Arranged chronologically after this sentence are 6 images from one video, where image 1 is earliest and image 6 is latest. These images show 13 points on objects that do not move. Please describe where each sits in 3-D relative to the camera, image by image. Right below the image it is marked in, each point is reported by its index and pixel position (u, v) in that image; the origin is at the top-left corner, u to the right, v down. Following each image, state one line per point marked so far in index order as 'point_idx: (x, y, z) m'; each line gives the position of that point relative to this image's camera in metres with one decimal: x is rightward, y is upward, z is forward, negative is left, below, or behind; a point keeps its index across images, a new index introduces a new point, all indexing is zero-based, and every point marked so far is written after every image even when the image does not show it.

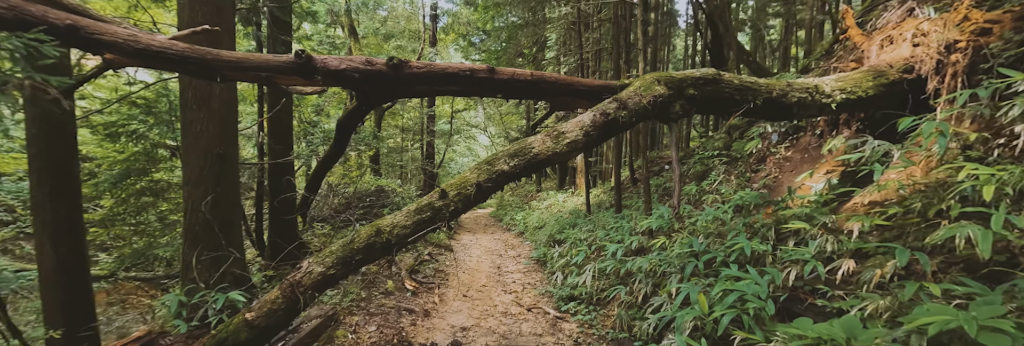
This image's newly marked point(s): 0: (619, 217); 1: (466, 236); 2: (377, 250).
0: (+2.0, -0.8, +7.5) m
1: (-1.4, -1.9, +12.5) m
2: (-0.9, -0.5, +2.6) m
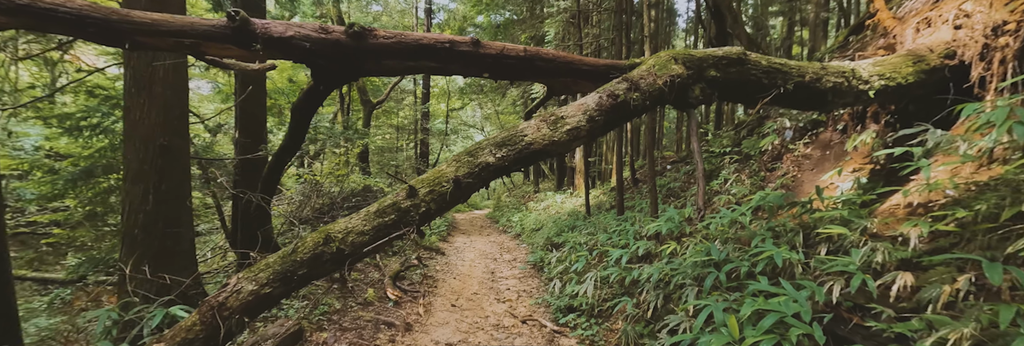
0: (+1.9, -0.8, +7.0) m
1: (-1.5, -1.9, +12.0) m
2: (-1.0, -0.5, +2.1) m
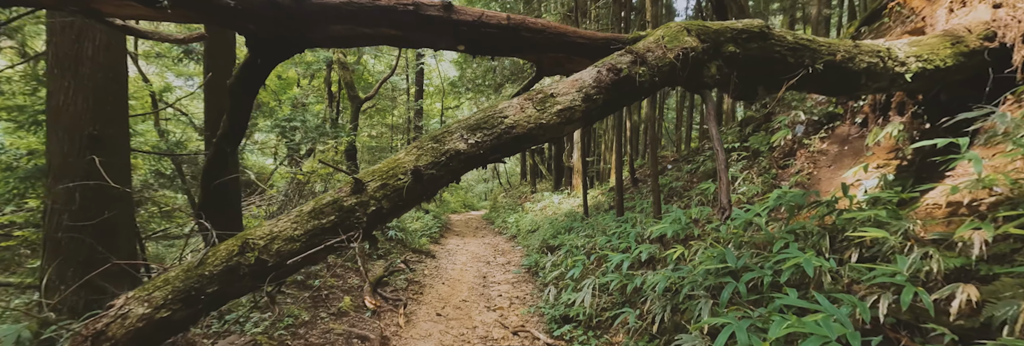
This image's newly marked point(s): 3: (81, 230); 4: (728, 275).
0: (+1.7, -0.8, +6.5) m
1: (-1.7, -1.9, +11.5) m
2: (-1.1, -0.4, +1.6) m
3: (-3.1, -0.4, +3.0) m
4: (+1.6, -0.8, +3.0) m
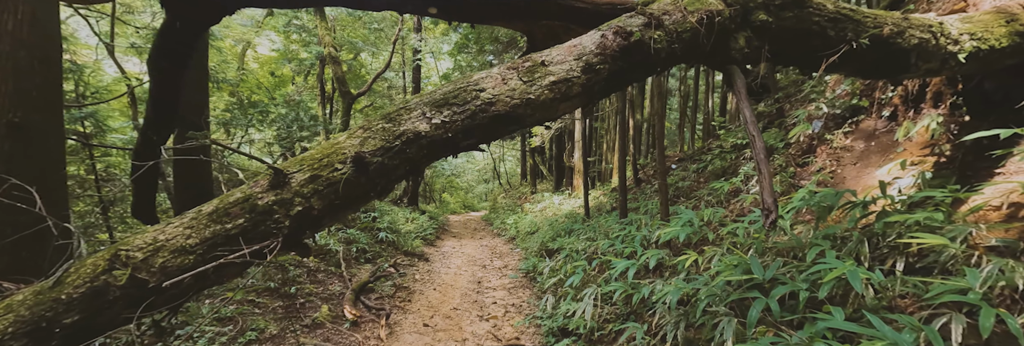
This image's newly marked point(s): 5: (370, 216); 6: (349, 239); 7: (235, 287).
0: (+1.7, -0.7, +6.1) m
1: (-1.7, -1.9, +11.1) m
2: (-1.2, -0.4, +1.2) m
3: (-3.2, -0.4, +2.5) m
4: (+1.5, -0.7, +2.6) m
5: (-2.9, -0.9, +8.4) m
6: (-2.7, -1.1, +6.8) m
7: (-2.9, -1.2, +4.3) m
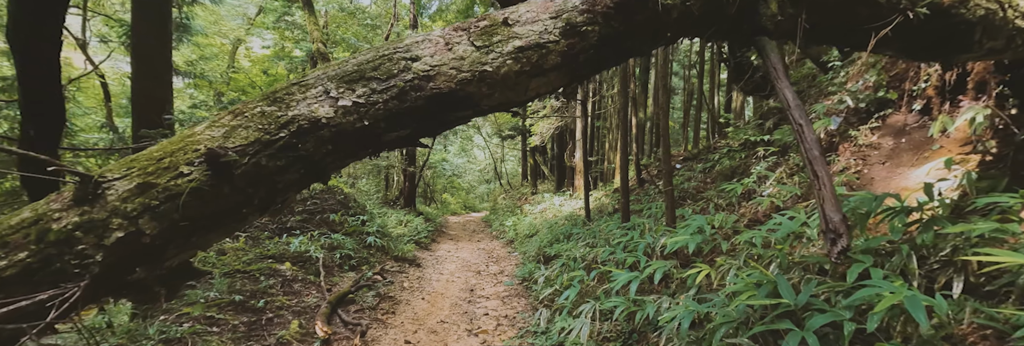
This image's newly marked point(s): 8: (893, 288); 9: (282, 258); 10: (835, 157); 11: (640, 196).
0: (+1.6, -0.7, +5.6) m
1: (-1.8, -1.9, +10.6) m
2: (-1.3, -0.4, +0.8) m
3: (-3.3, -0.4, +2.1) m
4: (+1.4, -0.7, +2.1) m
5: (-3.0, -0.9, +8.0) m
6: (-2.8, -1.1, +6.4) m
7: (-3.0, -1.2, +3.9) m
8: (+1.7, -0.5, +1.8) m
9: (-3.1, -1.1, +5.5) m
10: (+3.5, +0.2, +4.5) m
11: (+2.8, -0.5, +9.0) m
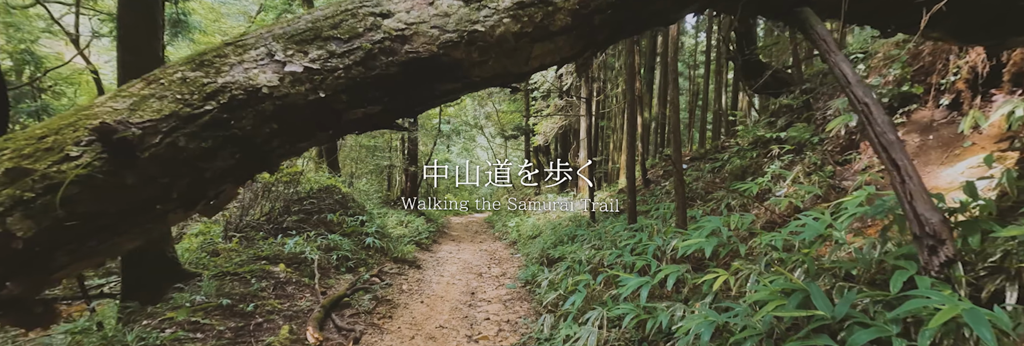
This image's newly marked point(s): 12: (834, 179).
0: (+1.6, -0.7, +5.4) m
1: (-1.7, -1.9, +10.4) m
2: (-1.3, -0.4, +0.6) m
3: (-3.3, -0.4, +1.9) m
4: (+1.4, -0.7, +1.9) m
5: (-2.9, -0.9, +7.8) m
6: (-2.8, -1.1, +6.2) m
7: (-3.0, -1.2, +3.7) m
8: (+1.7, -0.5, +1.6) m
9: (-3.1, -1.1, +5.3) m
10: (+3.5, +0.2, +4.2) m
11: (+2.9, -0.5, +8.8) m
12: (+3.2, -0.1, +4.1) m
